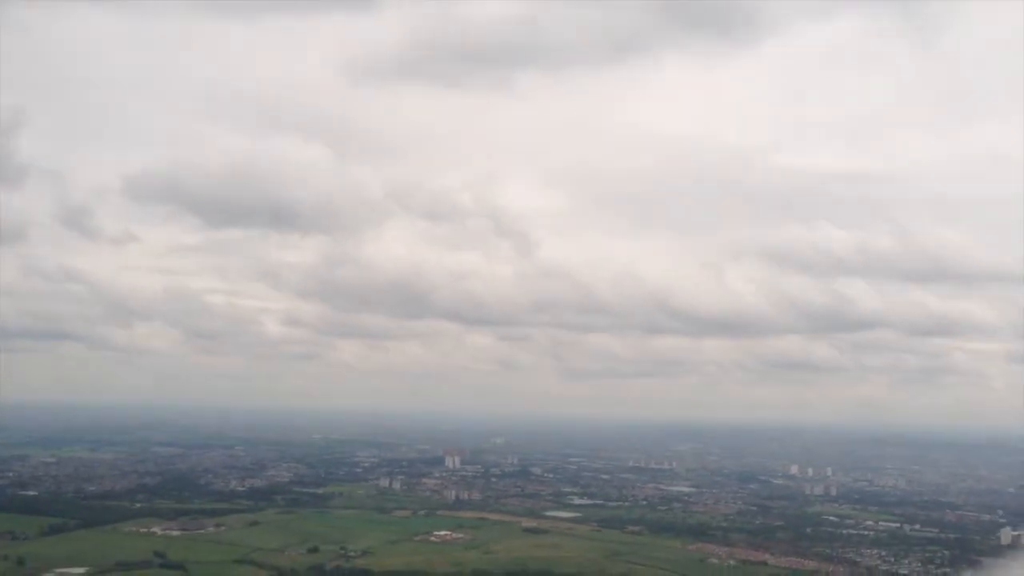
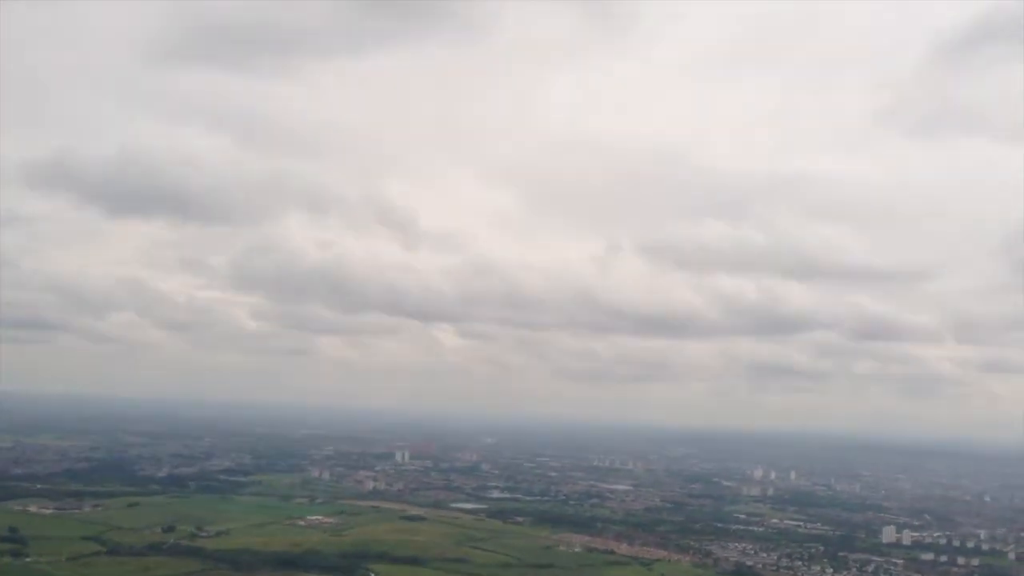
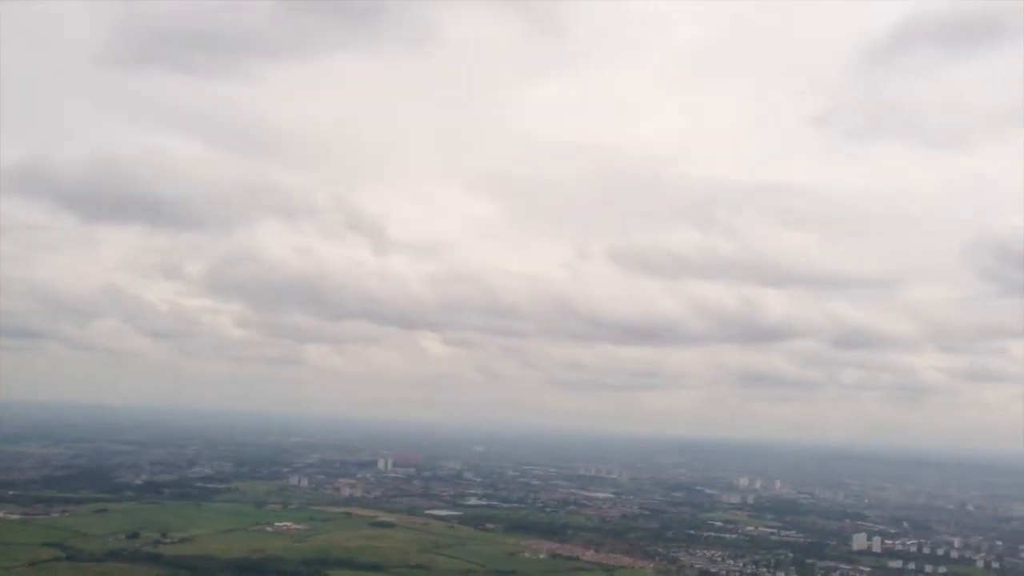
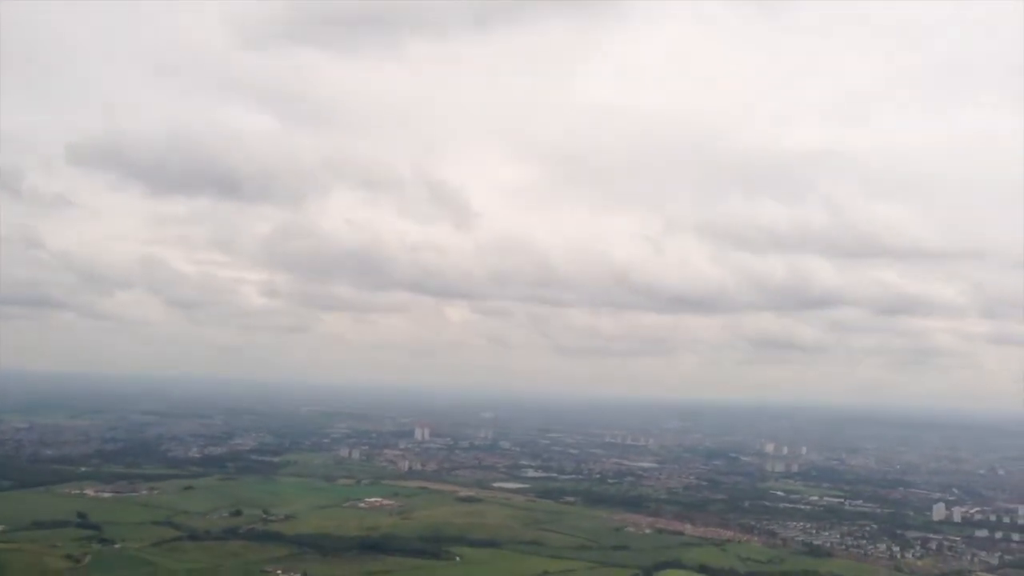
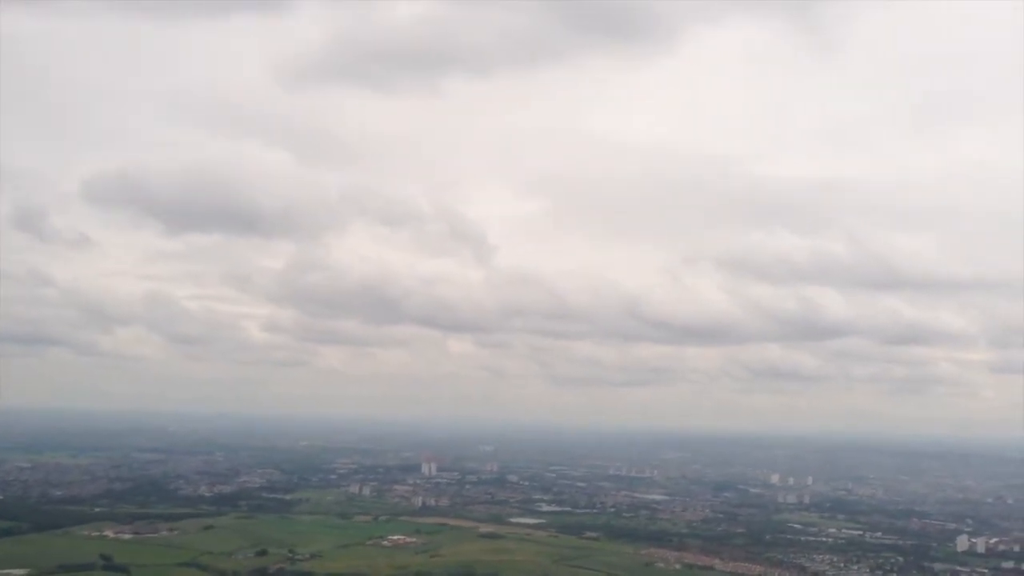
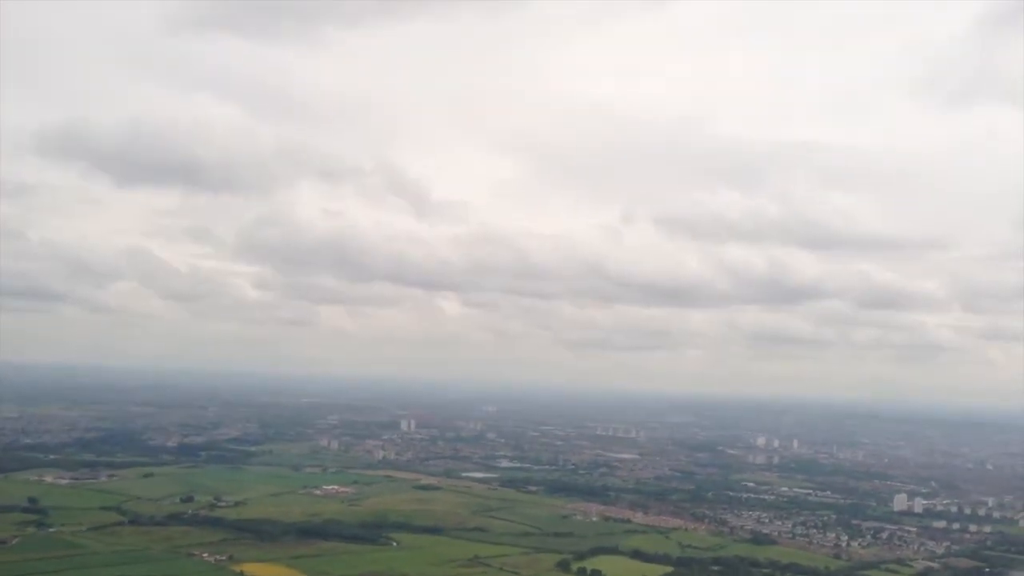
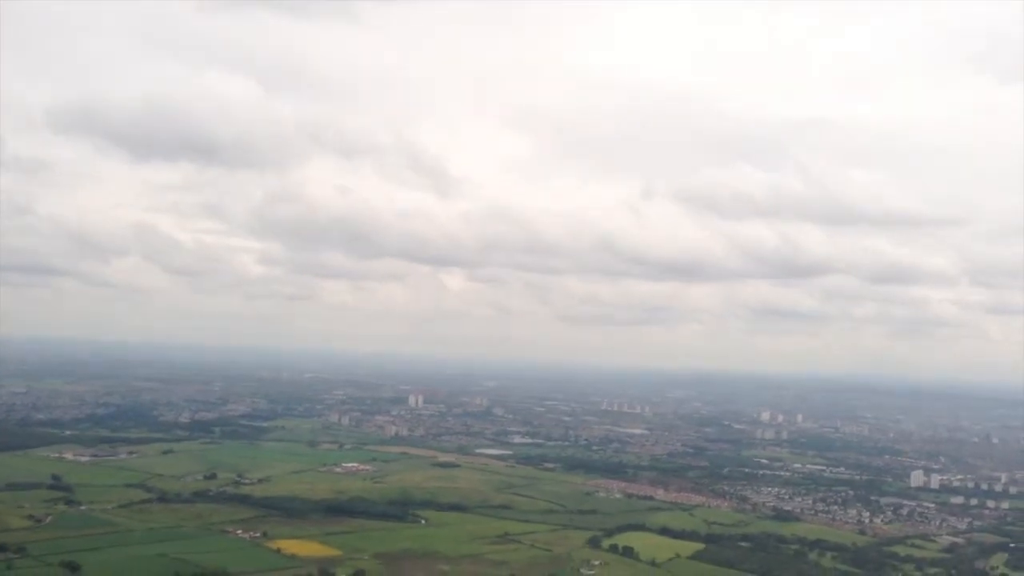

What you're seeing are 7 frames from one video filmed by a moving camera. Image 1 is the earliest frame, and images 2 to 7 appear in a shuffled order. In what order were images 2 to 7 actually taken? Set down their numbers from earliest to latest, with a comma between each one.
5, 4, 7, 6, 2, 3
